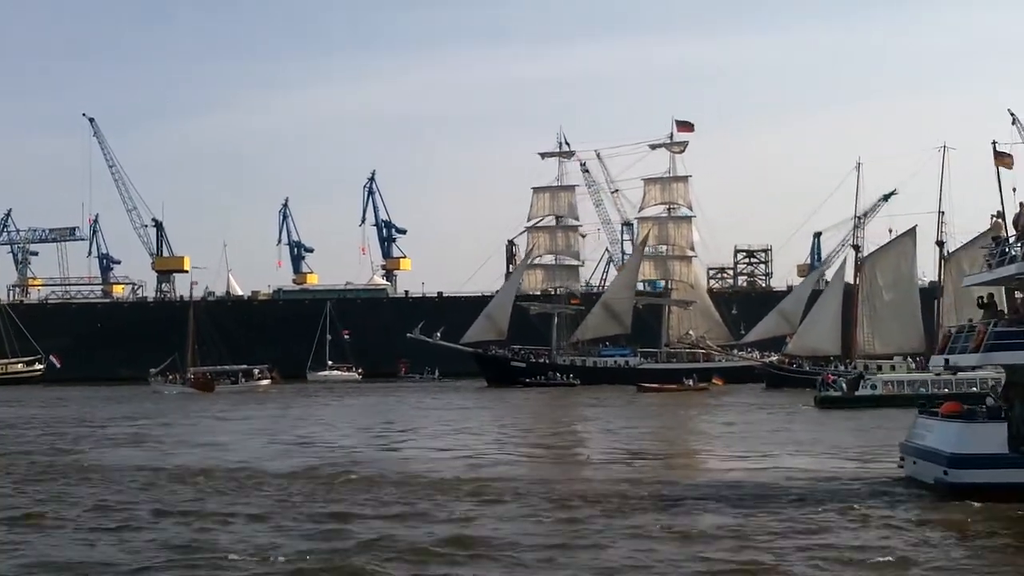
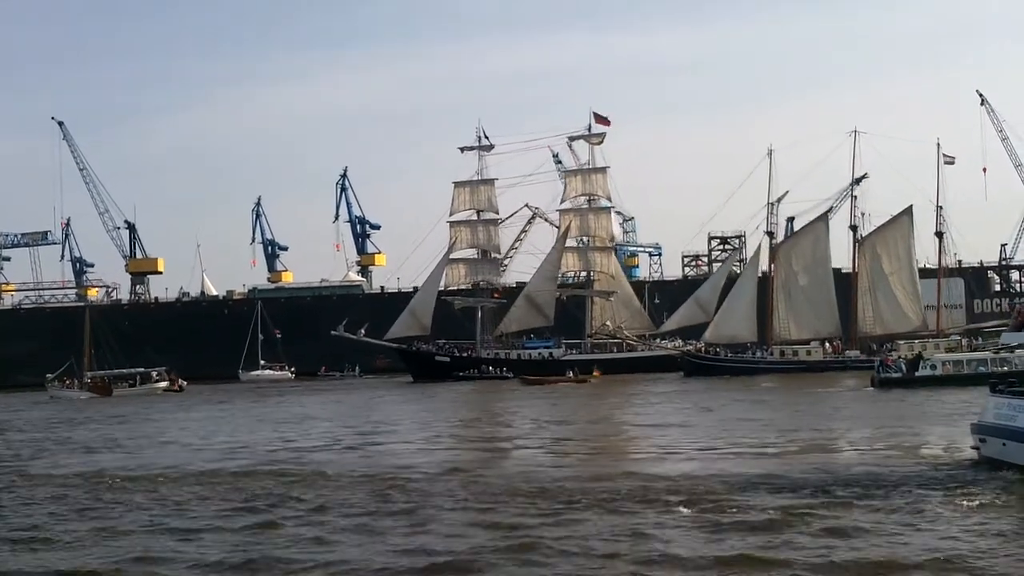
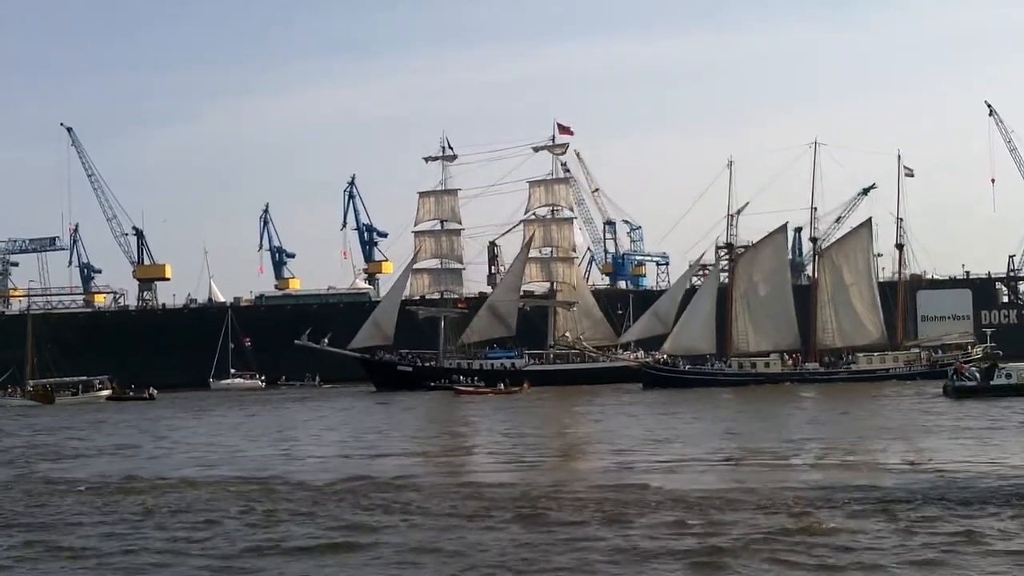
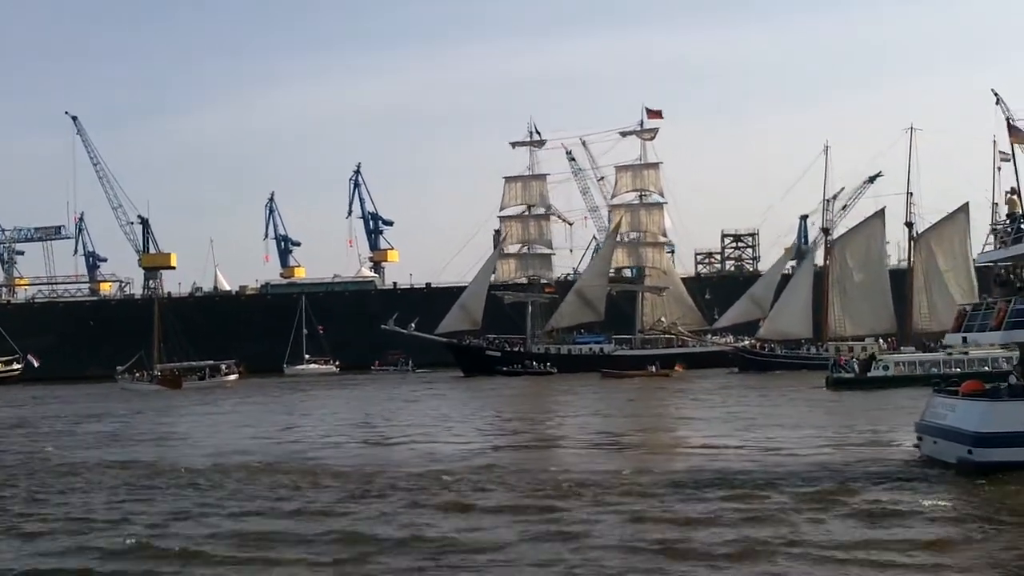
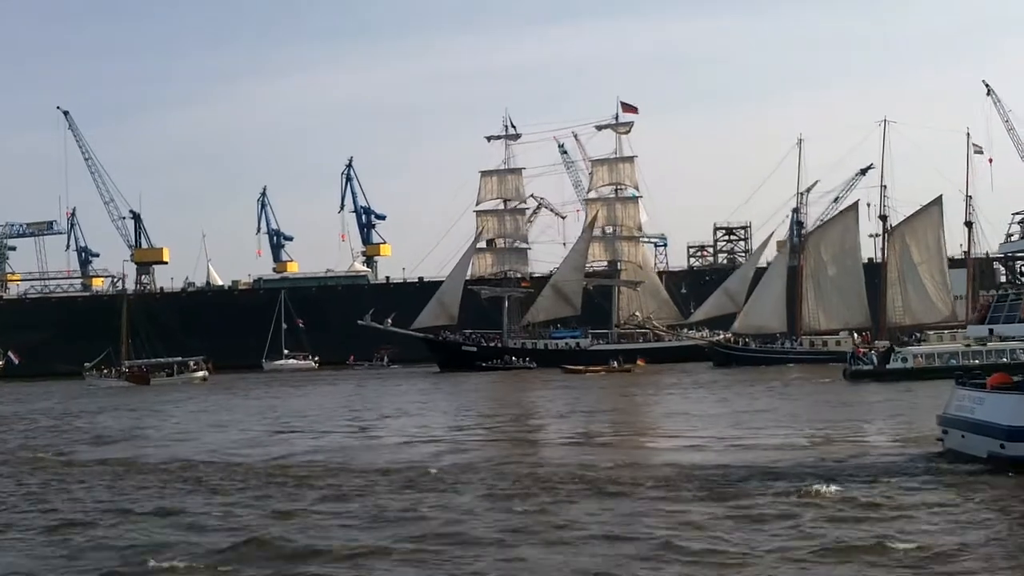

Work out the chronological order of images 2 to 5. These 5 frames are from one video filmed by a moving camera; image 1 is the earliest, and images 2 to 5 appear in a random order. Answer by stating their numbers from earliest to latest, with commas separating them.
4, 5, 2, 3
